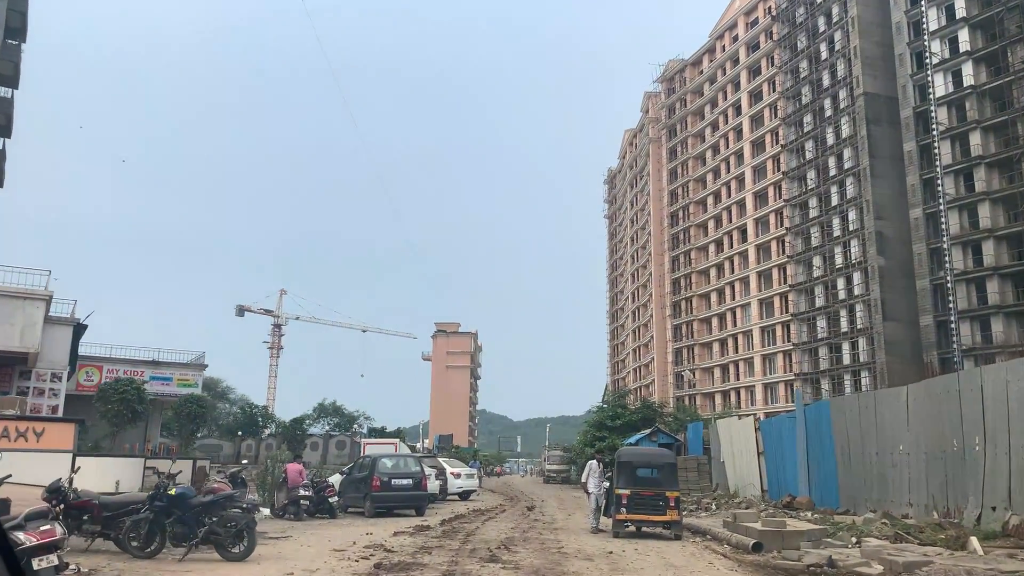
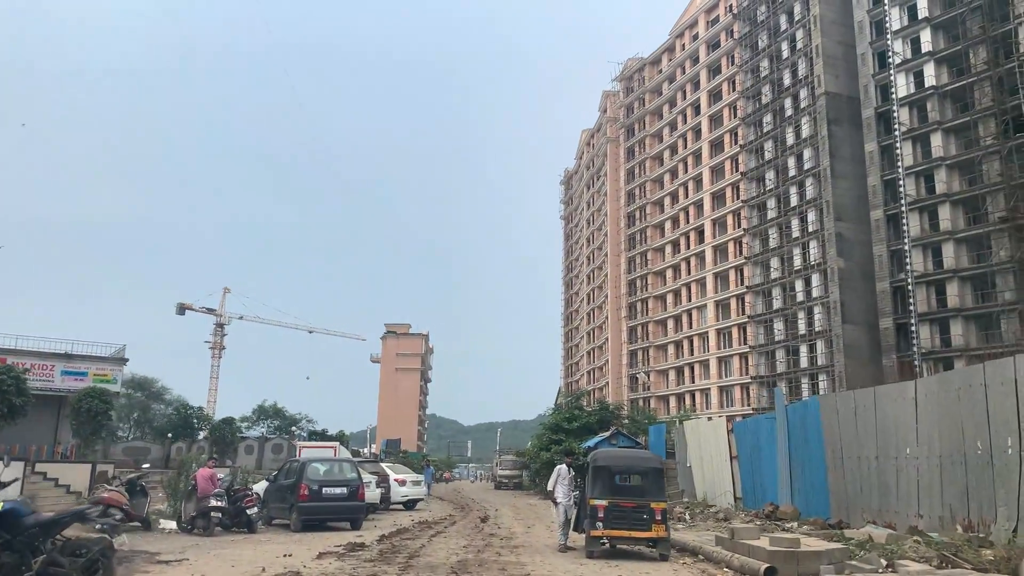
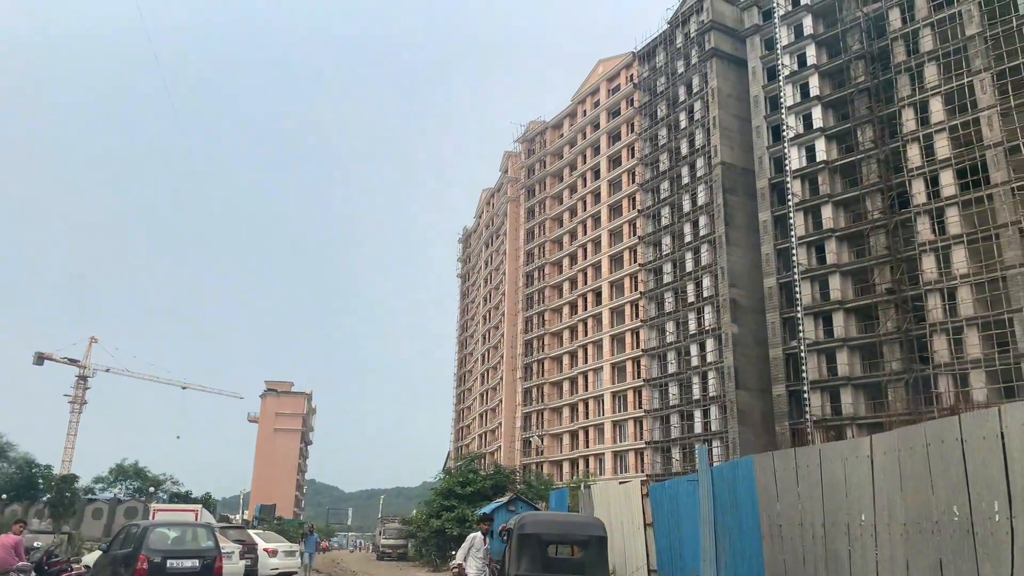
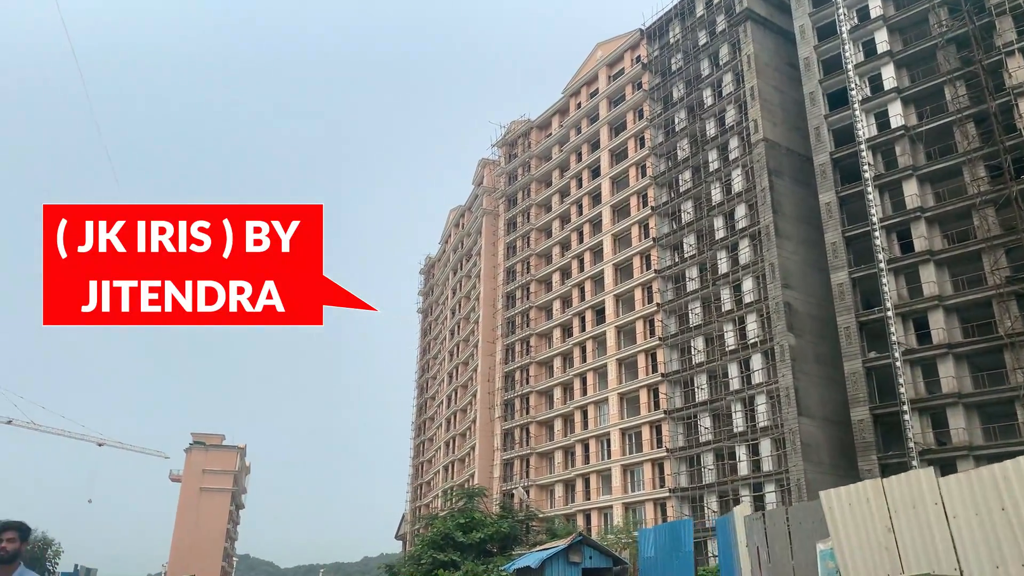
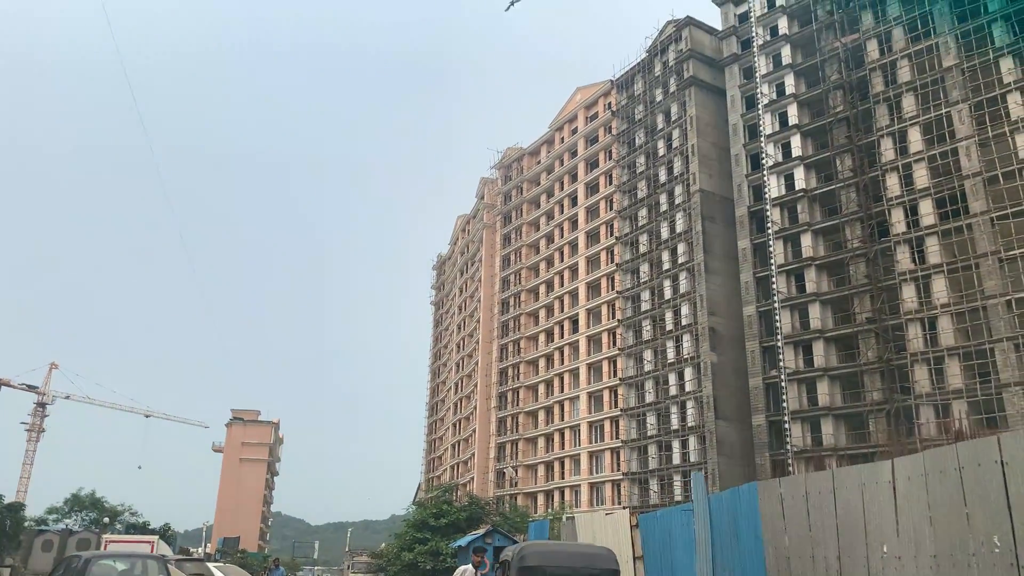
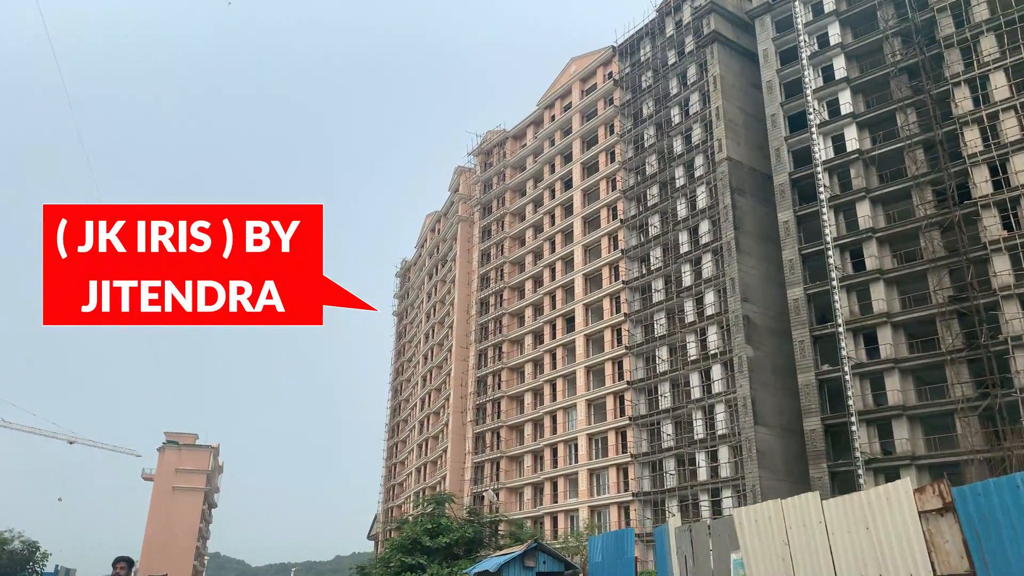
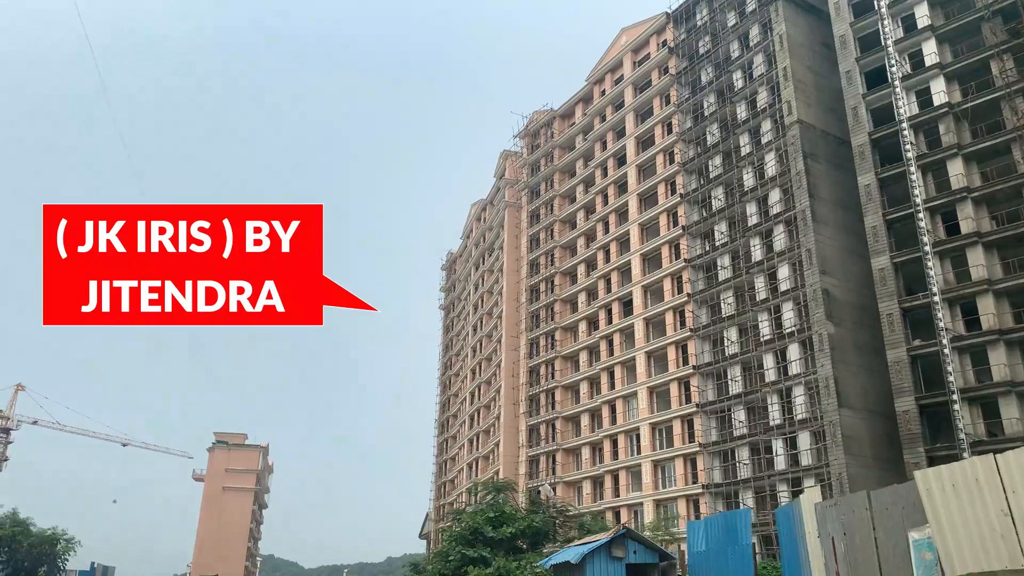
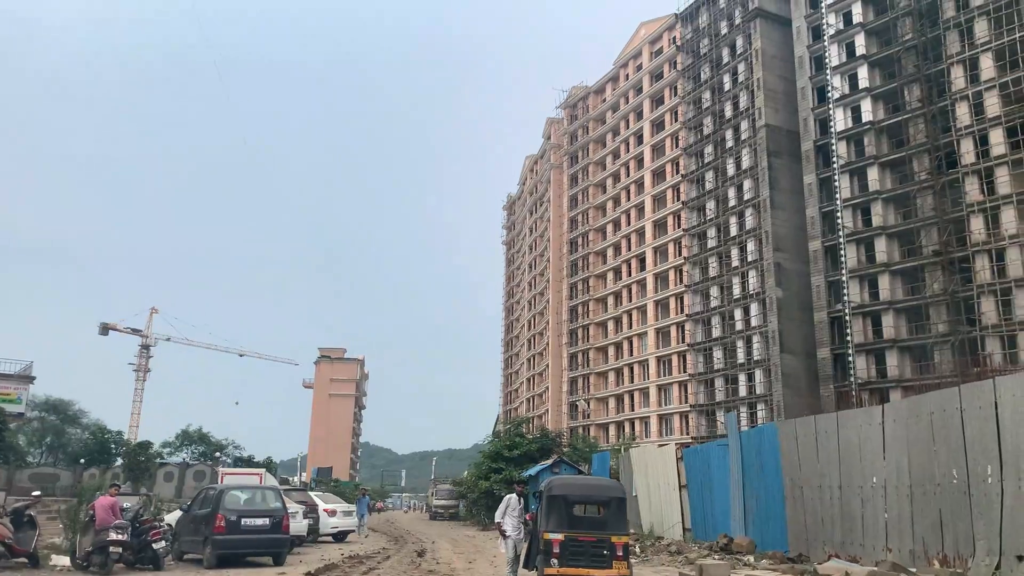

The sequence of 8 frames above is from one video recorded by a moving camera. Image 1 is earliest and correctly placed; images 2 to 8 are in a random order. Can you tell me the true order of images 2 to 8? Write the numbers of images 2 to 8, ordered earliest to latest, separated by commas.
2, 8, 3, 5, 6, 4, 7
